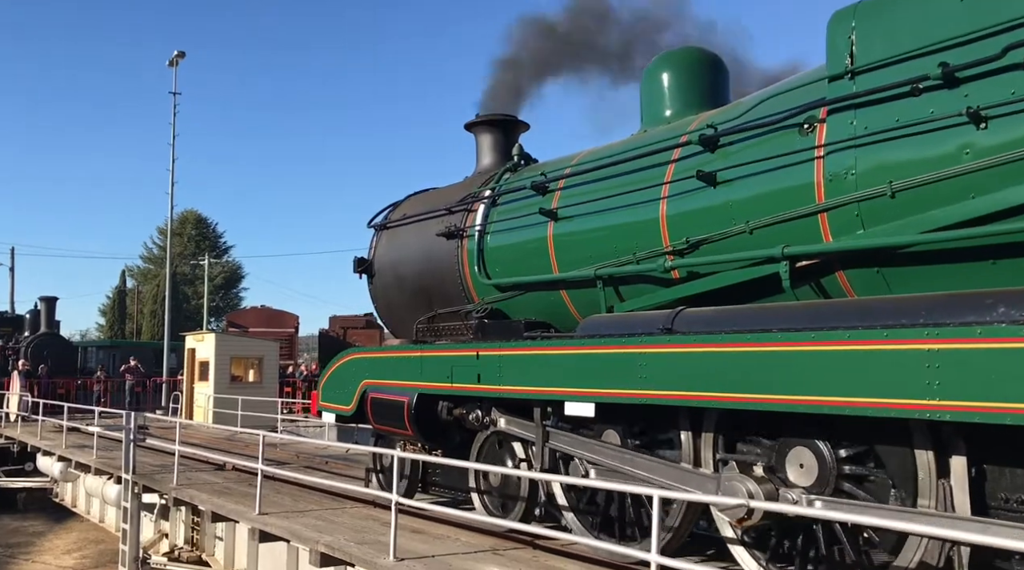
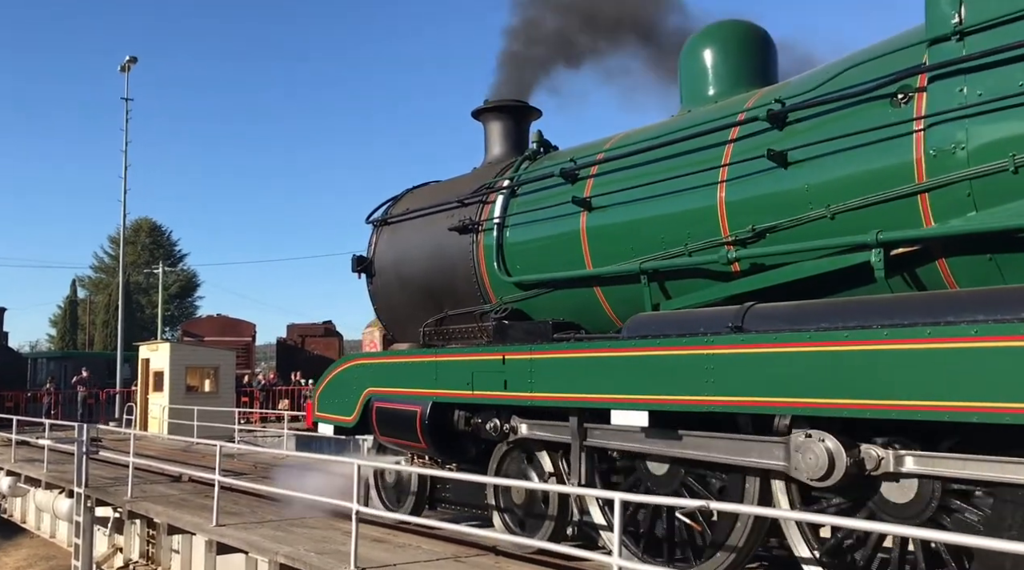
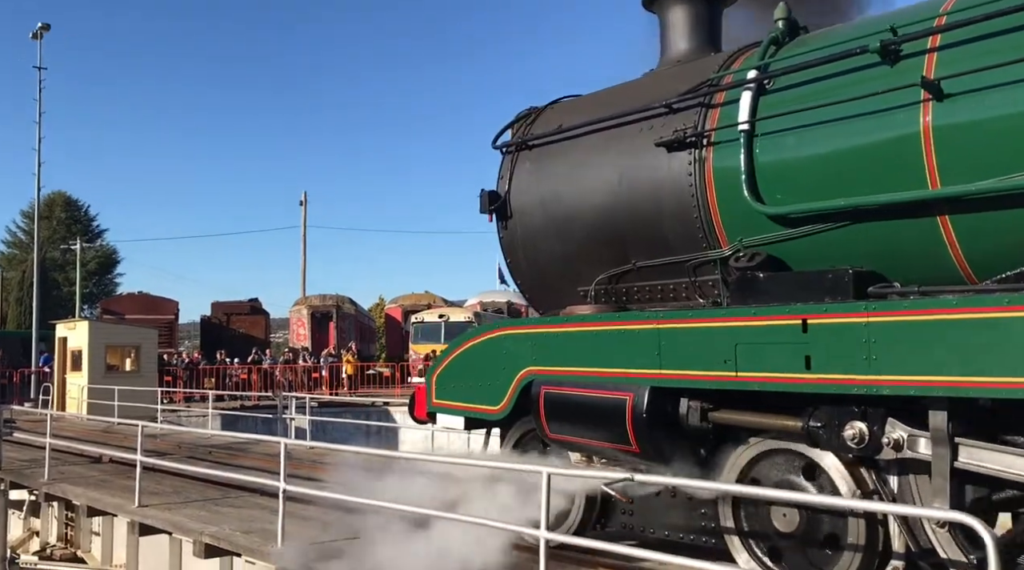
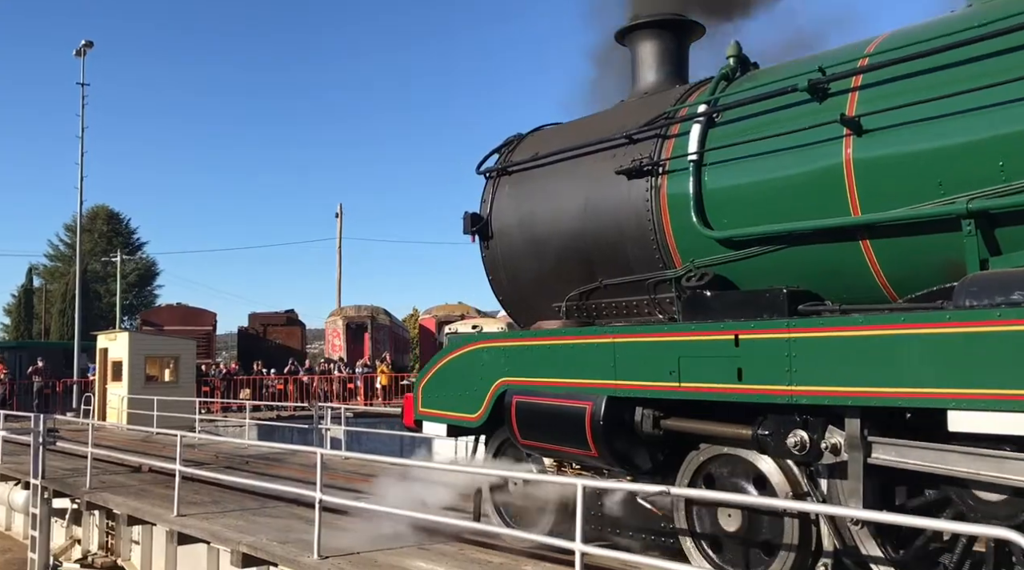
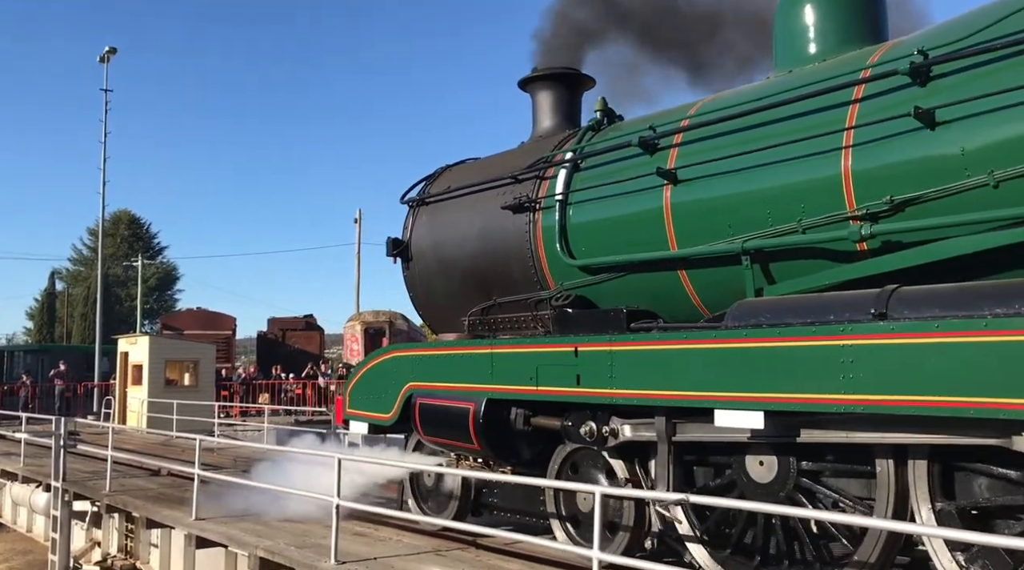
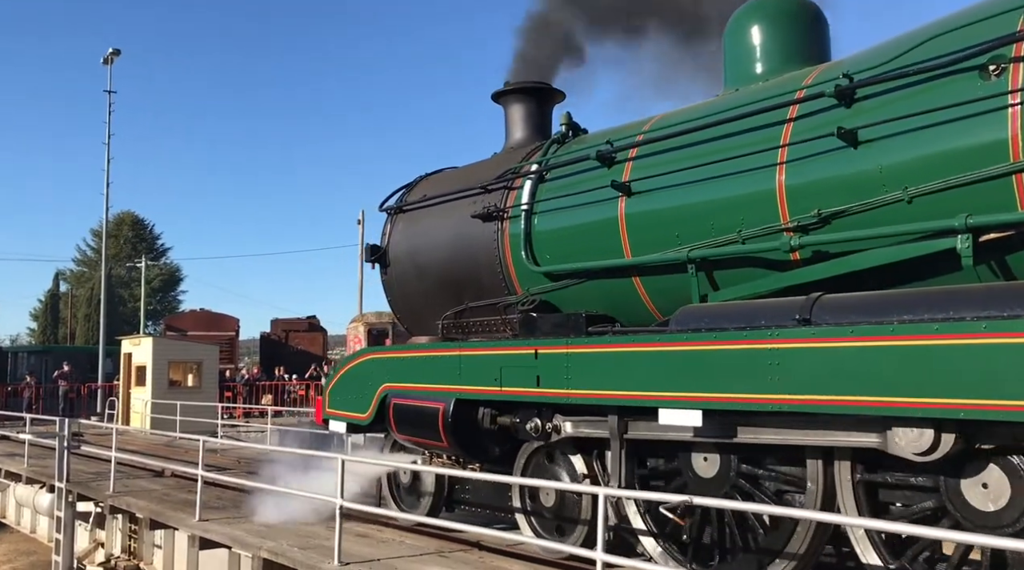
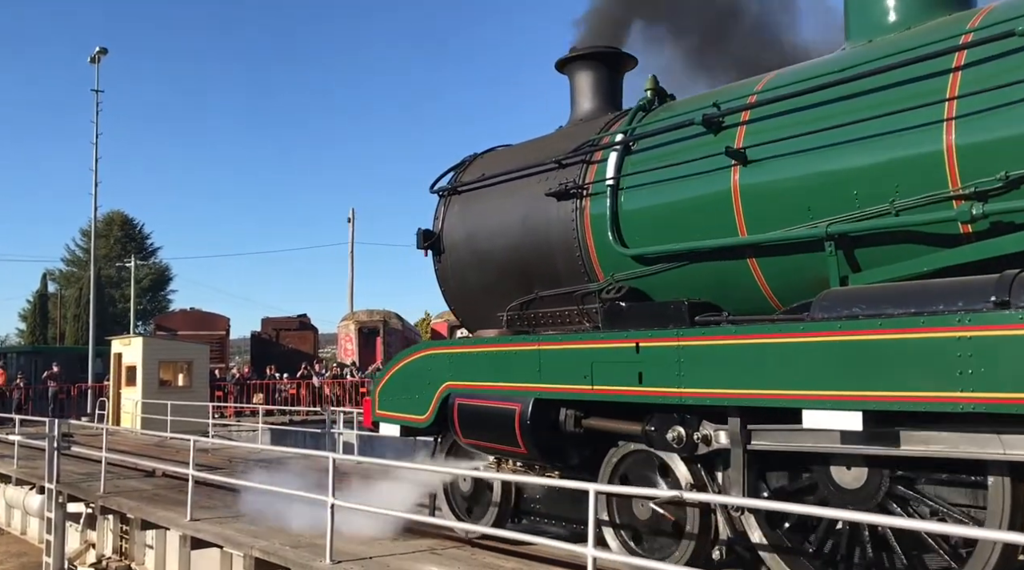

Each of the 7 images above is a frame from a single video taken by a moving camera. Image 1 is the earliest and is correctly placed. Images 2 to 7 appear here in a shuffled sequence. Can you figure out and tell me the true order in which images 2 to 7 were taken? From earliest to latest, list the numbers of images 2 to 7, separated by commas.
2, 6, 5, 7, 4, 3
